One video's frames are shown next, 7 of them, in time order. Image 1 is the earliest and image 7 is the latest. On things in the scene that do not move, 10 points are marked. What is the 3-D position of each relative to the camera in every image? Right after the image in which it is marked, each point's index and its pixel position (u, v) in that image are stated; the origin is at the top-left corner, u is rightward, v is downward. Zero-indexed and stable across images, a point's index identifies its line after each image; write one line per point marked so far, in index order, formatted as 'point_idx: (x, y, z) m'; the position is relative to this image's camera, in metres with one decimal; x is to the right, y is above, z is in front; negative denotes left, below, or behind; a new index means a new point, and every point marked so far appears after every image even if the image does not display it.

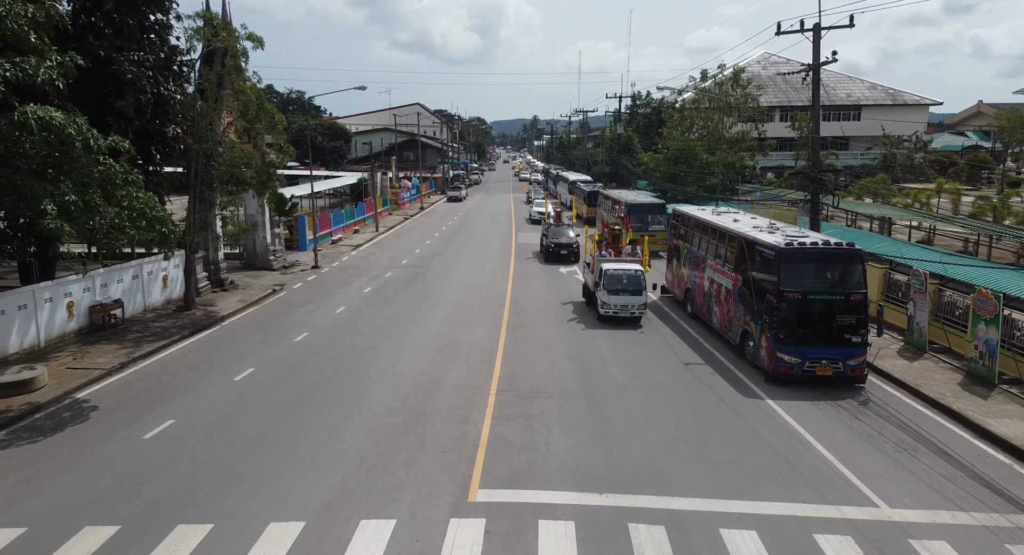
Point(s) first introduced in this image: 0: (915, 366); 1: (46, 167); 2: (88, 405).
0: (+10.2, -2.2, +14.8) m
1: (-9.9, +2.5, +12.8) m
2: (-9.4, -2.8, +13.0) m
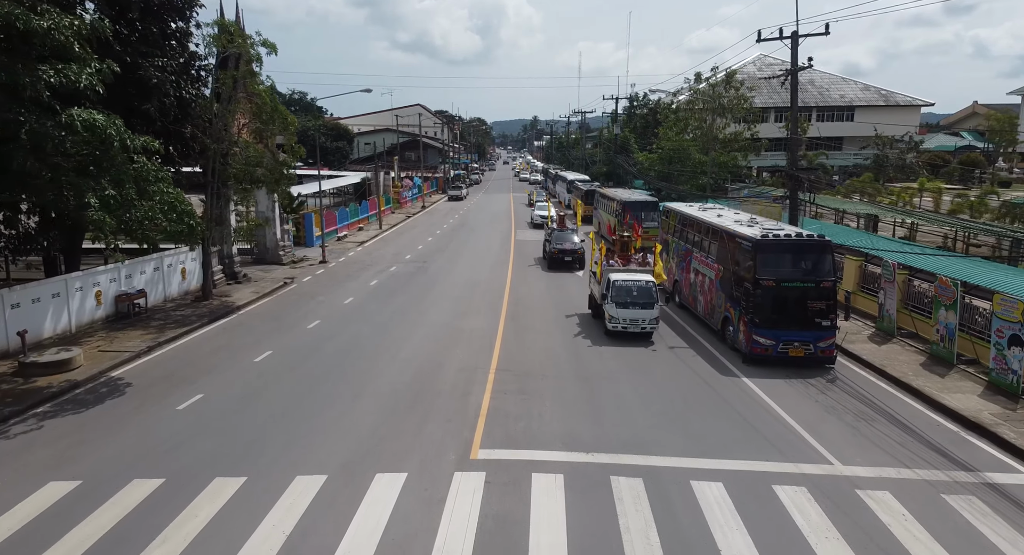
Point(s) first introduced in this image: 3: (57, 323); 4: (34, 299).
0: (+10.2, -1.9, +16.0) m
1: (-10.0, +2.8, +14.0) m
2: (-9.4, -2.5, +14.2) m
3: (-12.9, -1.3, +16.6) m
4: (-13.0, -0.6, +15.8) m
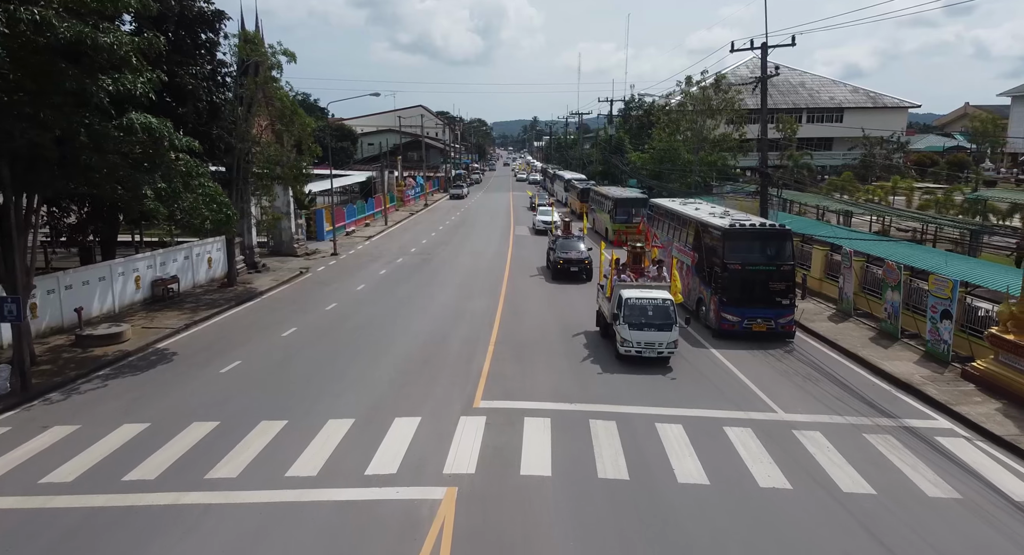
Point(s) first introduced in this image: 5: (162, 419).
0: (+10.1, -1.5, +18.0) m
1: (-10.1, +3.2, +16.0) m
2: (-9.5, -2.0, +16.2) m
3: (-13.0, -0.8, +18.6) m
4: (-13.1, -0.1, +17.8) m
5: (-7.4, -2.9, +12.3) m
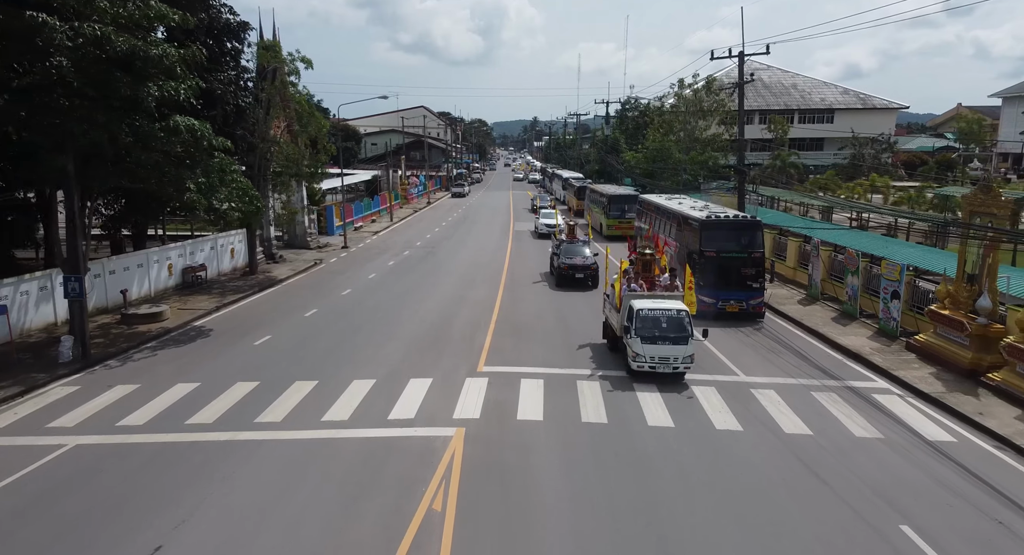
0: (+10.0, -1.1, +19.9) m
1: (-10.1, +3.7, +18.0) m
2: (-9.5, -1.6, +18.2) m
3: (-13.1, -0.4, +20.5) m
4: (-13.1, +0.3, +19.7) m
5: (-7.4, -2.5, +14.2) m
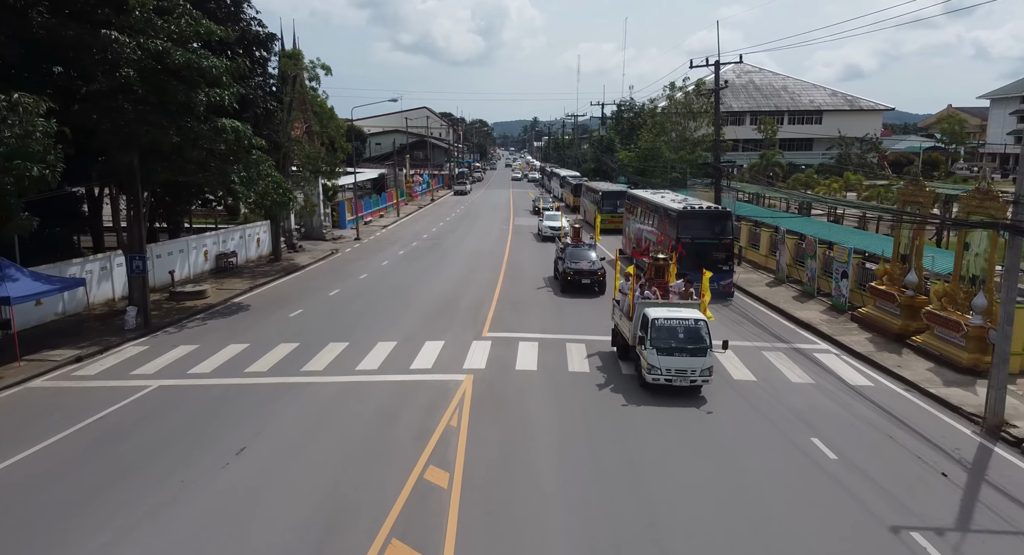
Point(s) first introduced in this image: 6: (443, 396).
0: (+10.0, -0.4, +22.5) m
1: (-10.1, +4.3, +20.5) m
2: (-9.5, -0.9, +20.7) m
3: (-13.1, +0.3, +23.1) m
4: (-13.1, +0.9, +22.3) m
5: (-7.4, -1.8, +16.8) m
6: (-1.6, -2.7, +13.2) m
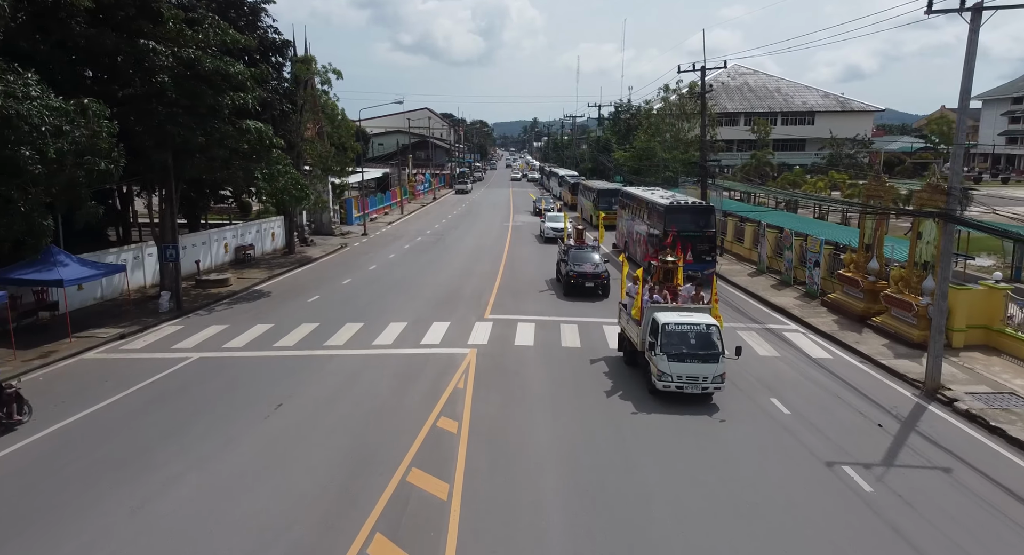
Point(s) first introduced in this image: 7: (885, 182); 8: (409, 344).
0: (+10.0, 0.0, +24.2) m
1: (-10.1, +4.7, +22.3) m
2: (-9.6, -0.5, +22.5) m
3: (-13.1, +0.7, +24.8) m
4: (-13.1, +1.4, +24.0) m
5: (-7.4, -1.4, +18.6) m
6: (-1.6, -2.3, +14.9) m
7: (+12.1, +3.1, +18.9) m
8: (-2.9, -1.9, +16.5) m
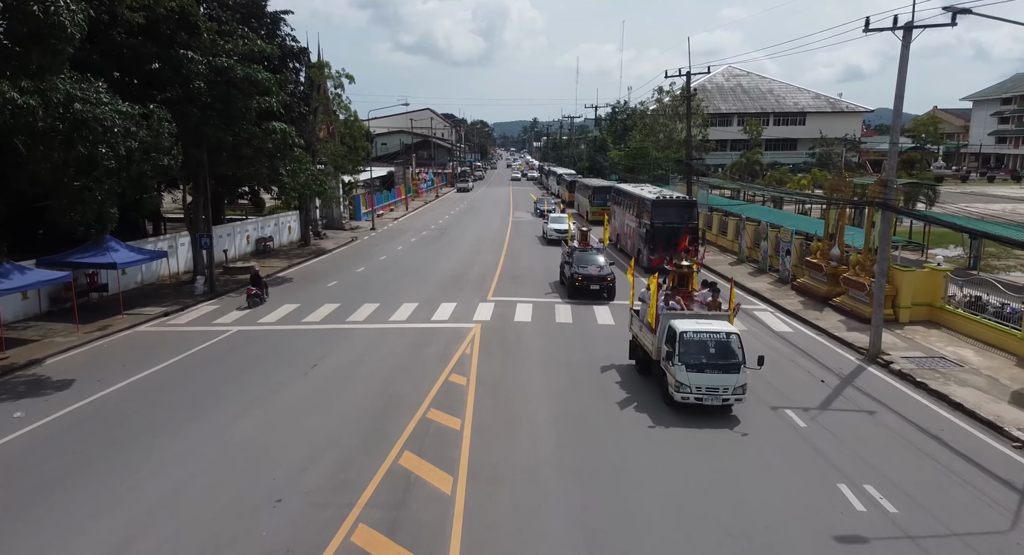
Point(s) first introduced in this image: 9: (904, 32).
0: (+10.0, +0.5, +26.4) m
1: (-10.1, +5.3, +24.5) m
2: (-9.6, 0.0, +24.7) m
3: (-13.1, +1.2, +27.0) m
4: (-13.1, +1.9, +26.2) m
5: (-7.4, -0.9, +20.7) m
6: (-1.6, -1.7, +17.1) m
7: (+12.1, +3.6, +21.1) m
8: (-2.9, -1.4, +18.7) m
9: (+10.1, +6.3, +15.0) m
